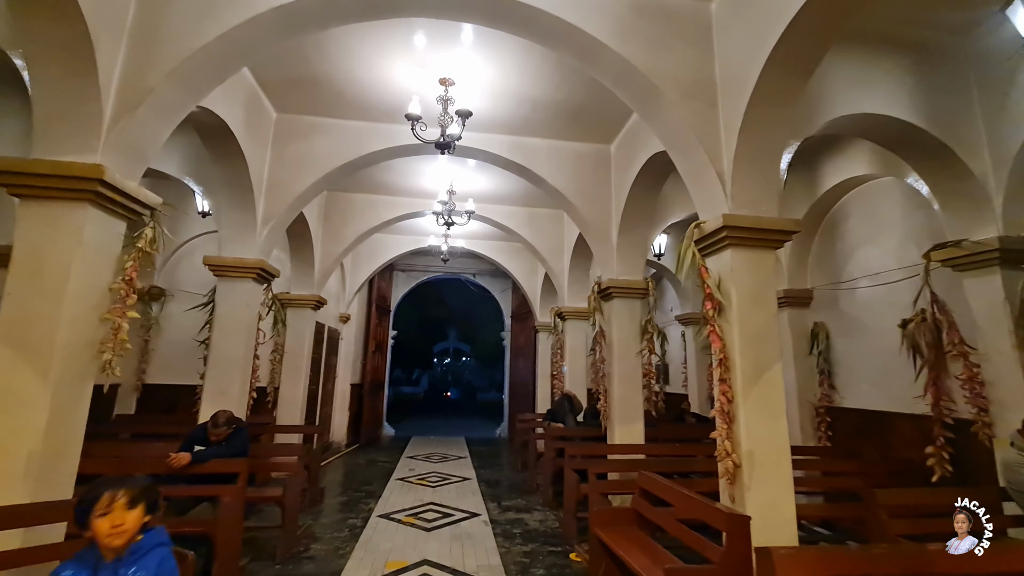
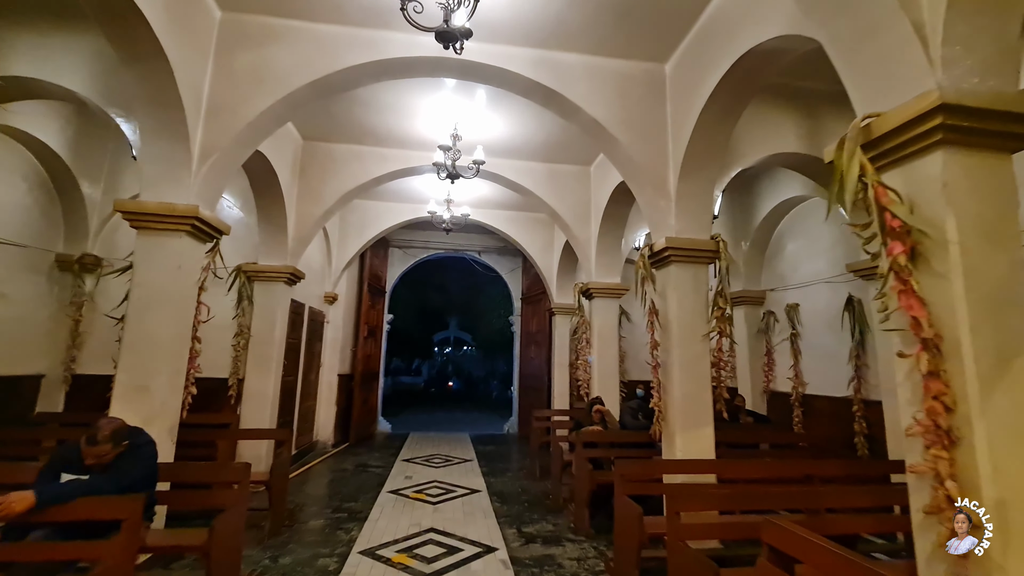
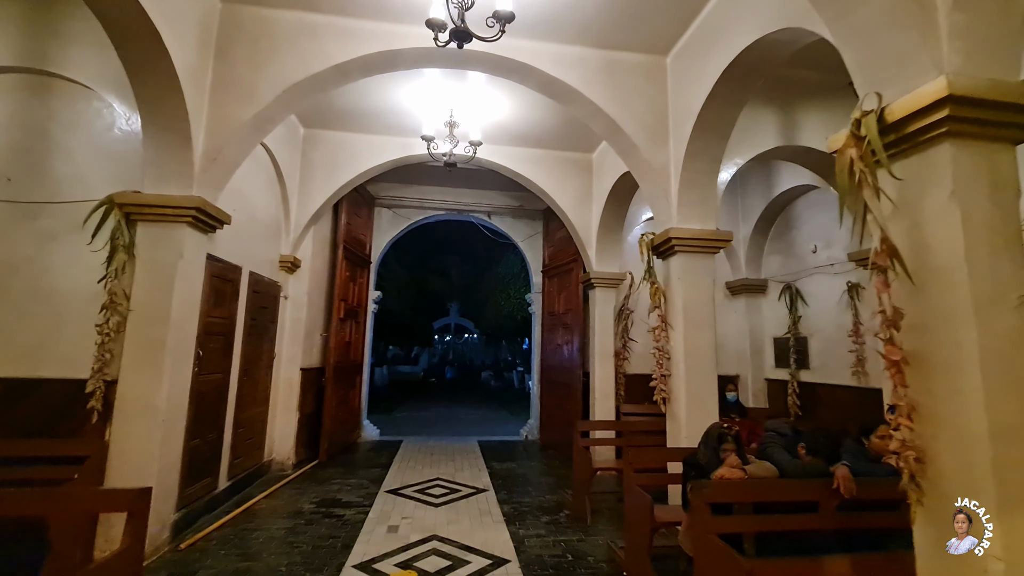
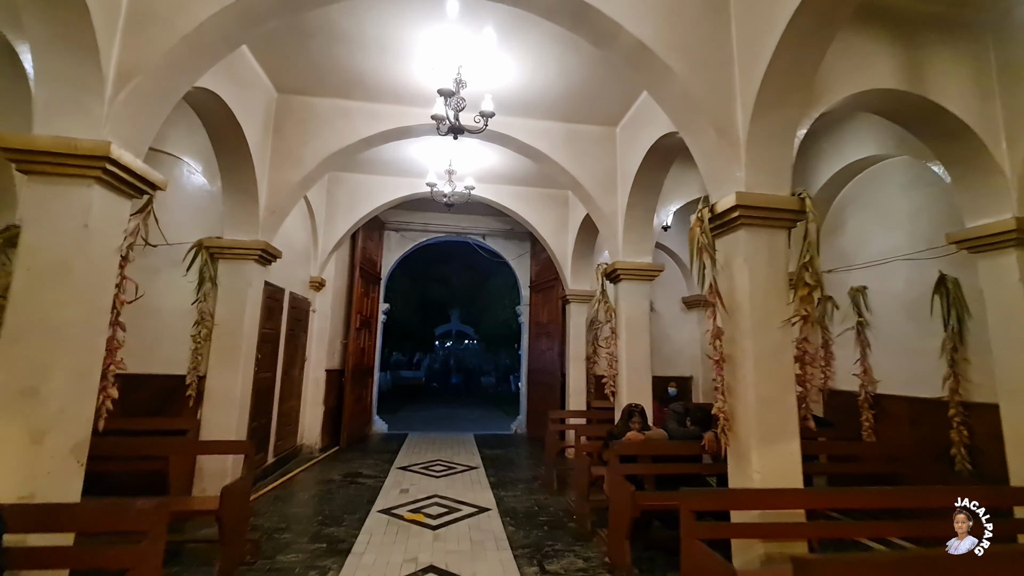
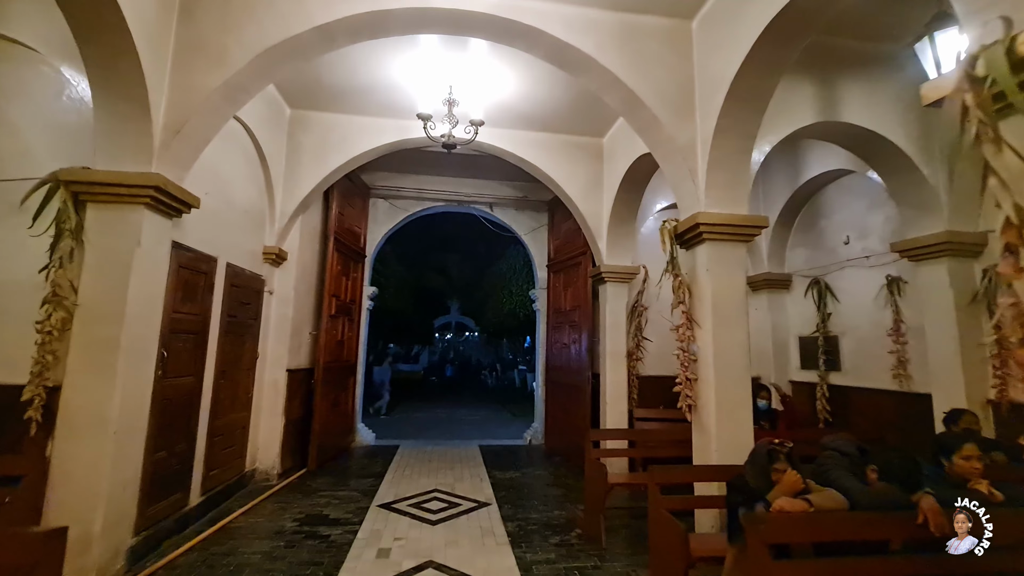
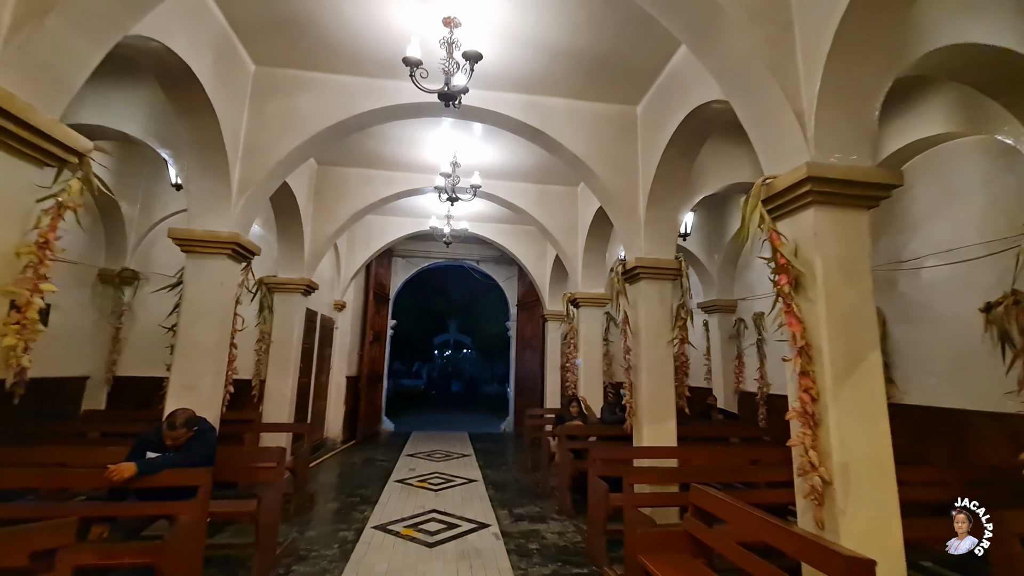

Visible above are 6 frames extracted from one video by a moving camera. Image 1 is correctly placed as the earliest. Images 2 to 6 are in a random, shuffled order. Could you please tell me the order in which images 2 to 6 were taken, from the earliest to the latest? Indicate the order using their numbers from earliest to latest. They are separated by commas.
6, 2, 4, 3, 5
